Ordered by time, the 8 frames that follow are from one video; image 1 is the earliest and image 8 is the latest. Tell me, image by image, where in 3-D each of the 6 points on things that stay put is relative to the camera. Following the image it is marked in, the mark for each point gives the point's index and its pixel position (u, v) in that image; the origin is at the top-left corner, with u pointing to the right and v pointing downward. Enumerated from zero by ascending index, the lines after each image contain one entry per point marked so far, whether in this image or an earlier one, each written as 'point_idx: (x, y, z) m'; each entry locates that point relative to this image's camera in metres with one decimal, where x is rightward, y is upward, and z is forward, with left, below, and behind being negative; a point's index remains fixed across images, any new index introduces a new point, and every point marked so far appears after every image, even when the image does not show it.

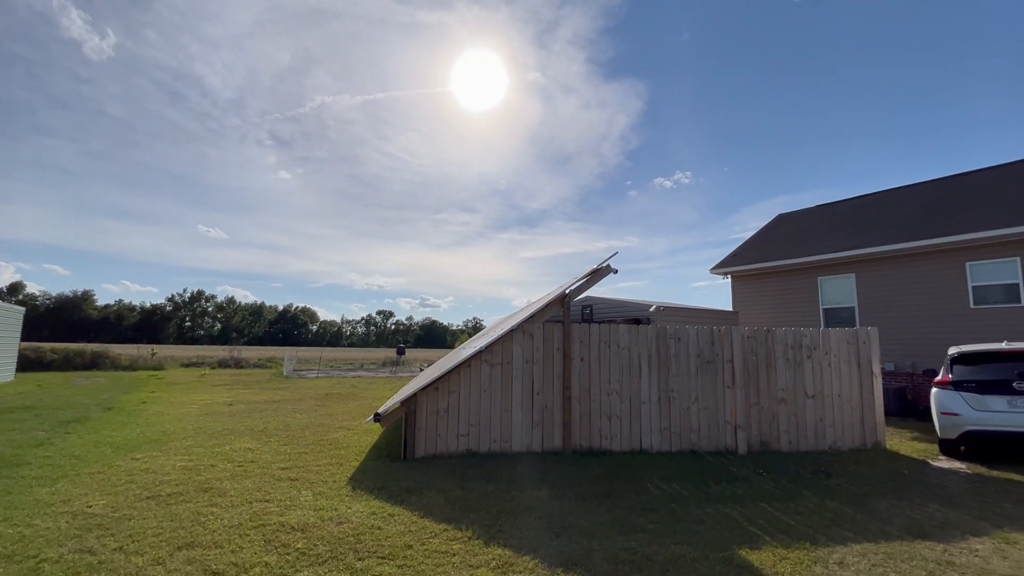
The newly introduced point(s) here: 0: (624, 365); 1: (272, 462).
0: (+1.4, -1.0, +6.0) m
1: (-2.7, -2.0, +5.4) m
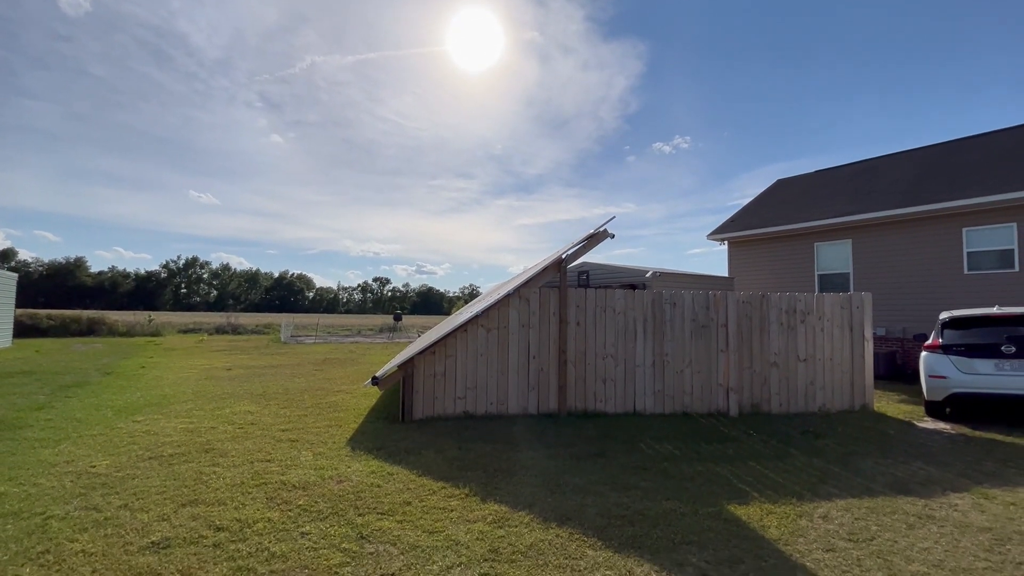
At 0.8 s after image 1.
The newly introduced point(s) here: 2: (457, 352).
0: (+1.3, -0.5, +6.0) m
1: (-2.8, -1.6, +5.5) m
2: (-0.7, -0.8, +5.7) m
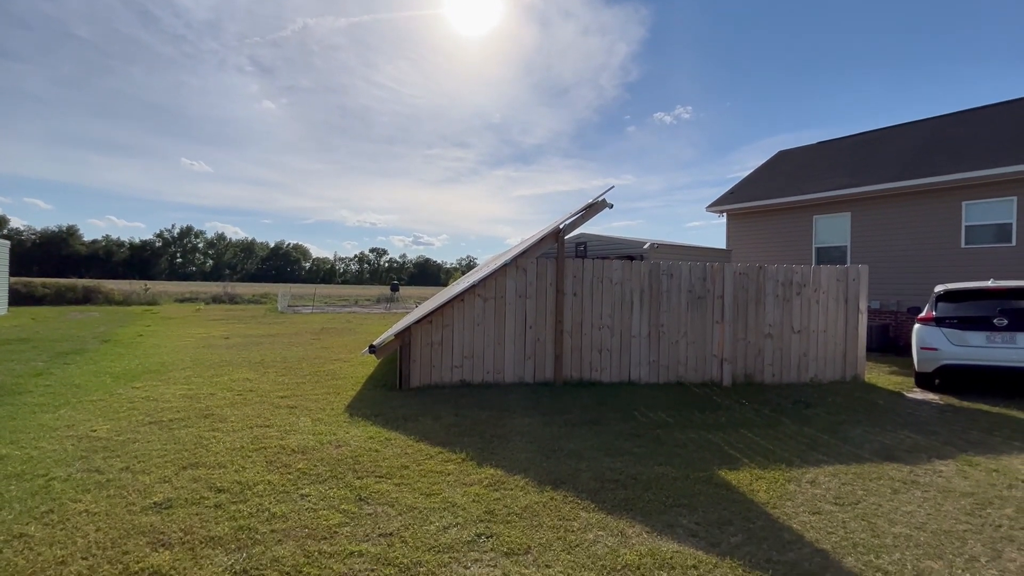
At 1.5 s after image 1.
0: (+1.3, -0.1, +6.0) m
1: (-2.8, -1.2, +5.5) m
2: (-0.7, -0.4, +5.7) m
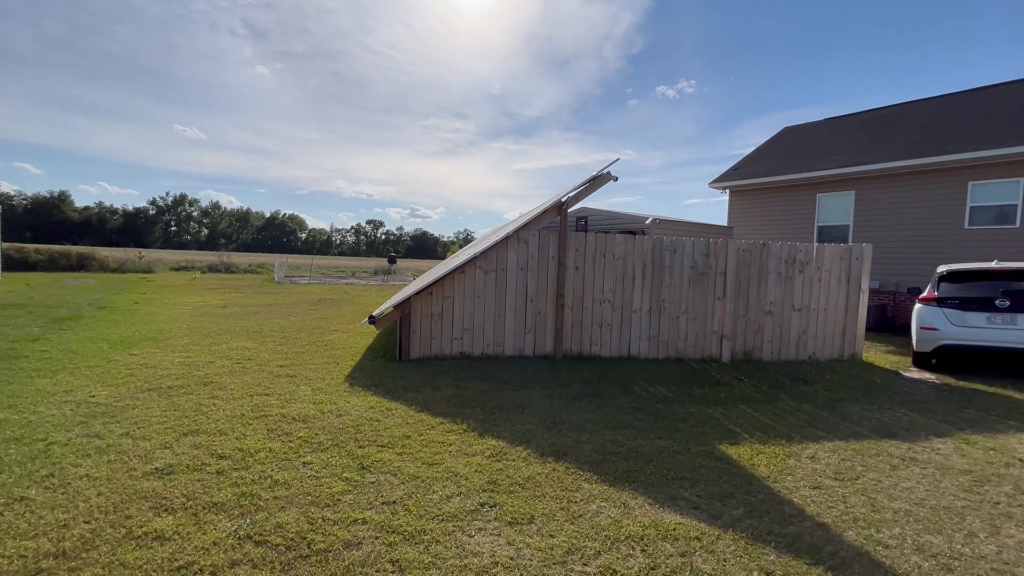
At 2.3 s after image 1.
0: (+1.3, +0.2, +6.0) m
1: (-2.8, -0.8, +5.5) m
2: (-0.7, -0.1, +5.7) m
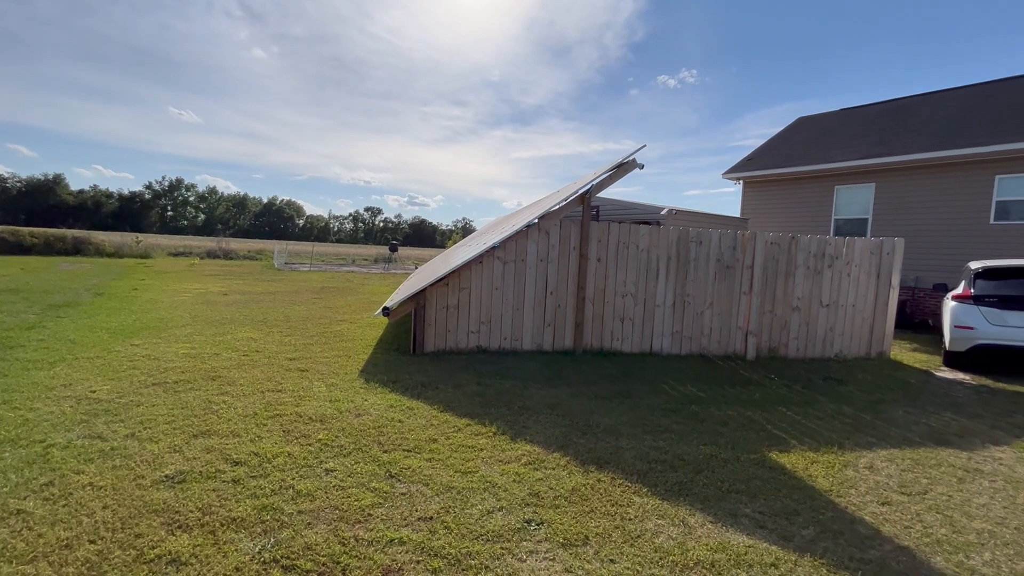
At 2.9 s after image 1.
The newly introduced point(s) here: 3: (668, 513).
0: (+1.6, +0.3, +5.7) m
1: (-2.6, -0.7, +5.3) m
2: (-0.5, 0.0, +5.4) m
3: (+0.8, -1.1, +2.3) m
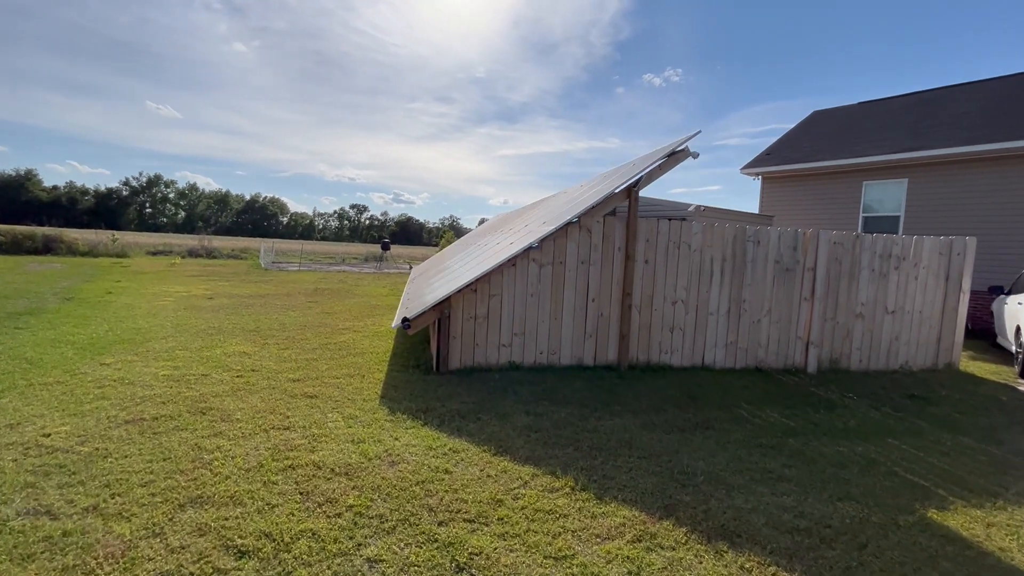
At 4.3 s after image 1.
0: (+1.9, +0.2, +5.1) m
1: (-2.2, -0.8, +4.5) m
2: (-0.1, 0.0, +4.7) m
3: (+1.2, -1.2, +1.7) m
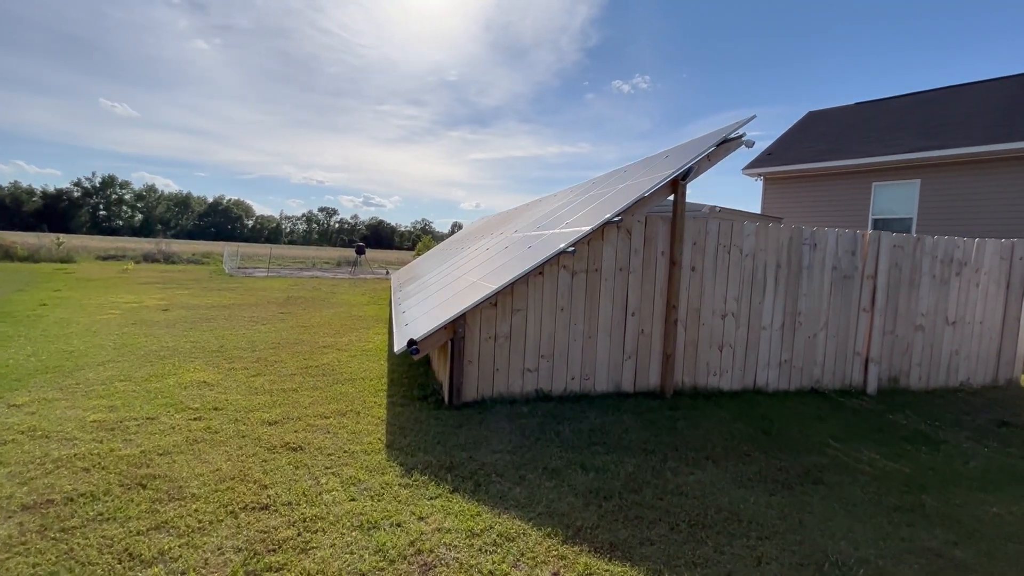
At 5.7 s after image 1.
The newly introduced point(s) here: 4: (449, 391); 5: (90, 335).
0: (+2.1, +0.1, +4.3) m
1: (-2.0, -0.9, +3.5) m
2: (+0.1, -0.1, +3.9) m
3: (+1.6, -1.3, +0.9) m
4: (-0.5, -0.8, +3.8) m
5: (-5.2, -0.6, +5.9) m
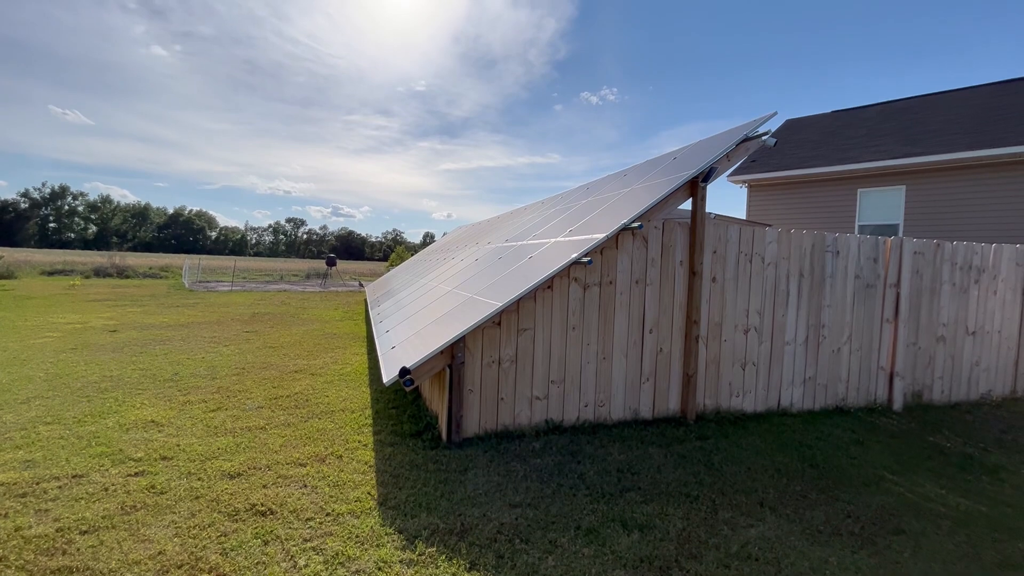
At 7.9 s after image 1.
0: (+2.1, 0.0, +4.0) m
1: (-1.9, -1.0, +2.9) m
2: (+0.2, -0.3, +3.4) m
3: (+1.9, -1.3, +0.5) m
4: (-0.4, -0.9, +3.3) m
5: (-5.2, -0.8, +5.1) m
